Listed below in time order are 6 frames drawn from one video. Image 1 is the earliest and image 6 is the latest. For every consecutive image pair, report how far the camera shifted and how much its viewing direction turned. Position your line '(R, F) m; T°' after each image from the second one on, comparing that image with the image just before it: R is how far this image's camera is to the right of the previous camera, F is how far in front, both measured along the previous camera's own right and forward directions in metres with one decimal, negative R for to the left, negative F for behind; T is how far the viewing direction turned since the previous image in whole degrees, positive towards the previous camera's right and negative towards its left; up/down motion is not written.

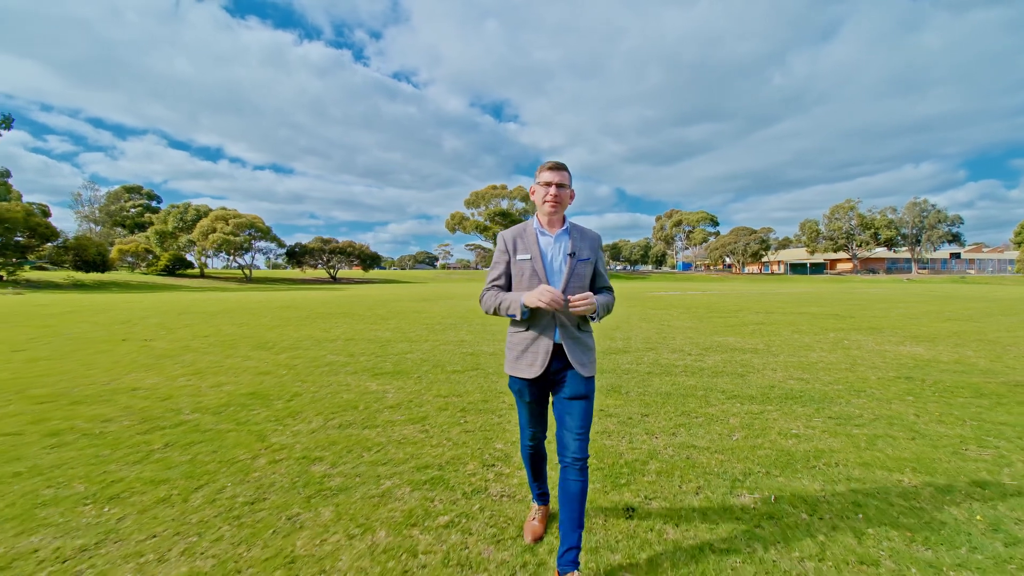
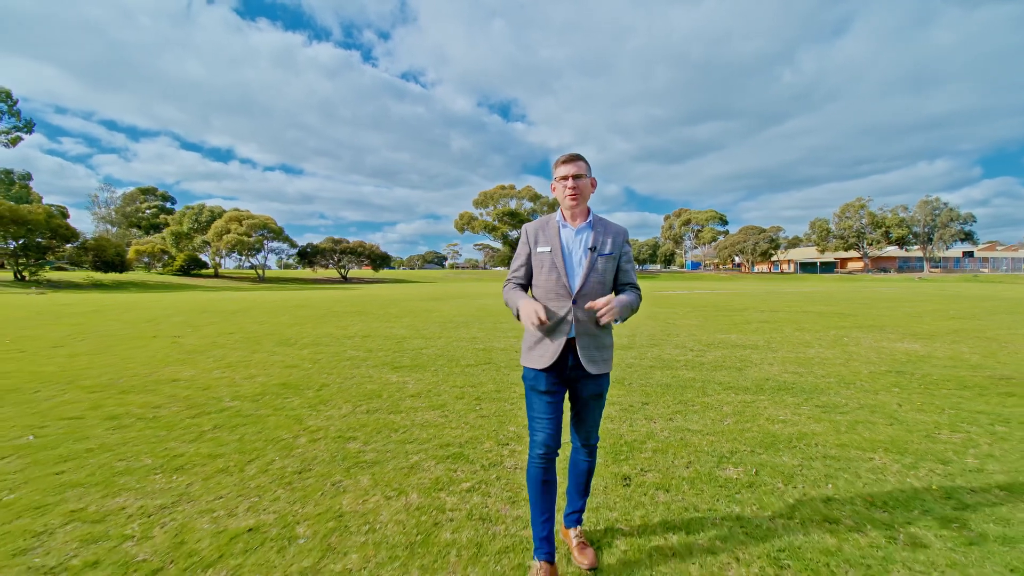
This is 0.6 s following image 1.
(0.0, -0.4) m; -1°
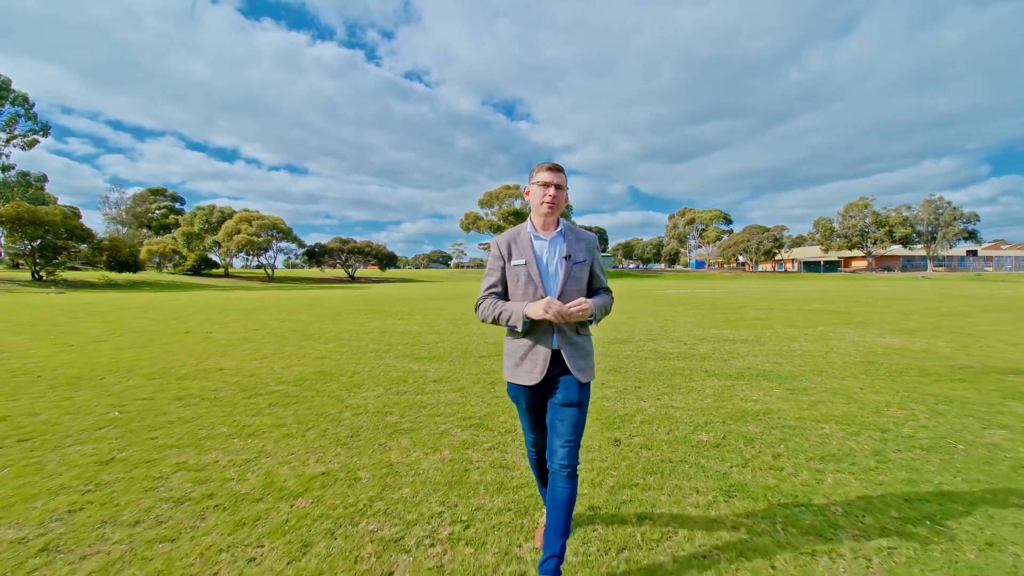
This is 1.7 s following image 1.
(-0.1, -0.6) m; 0°
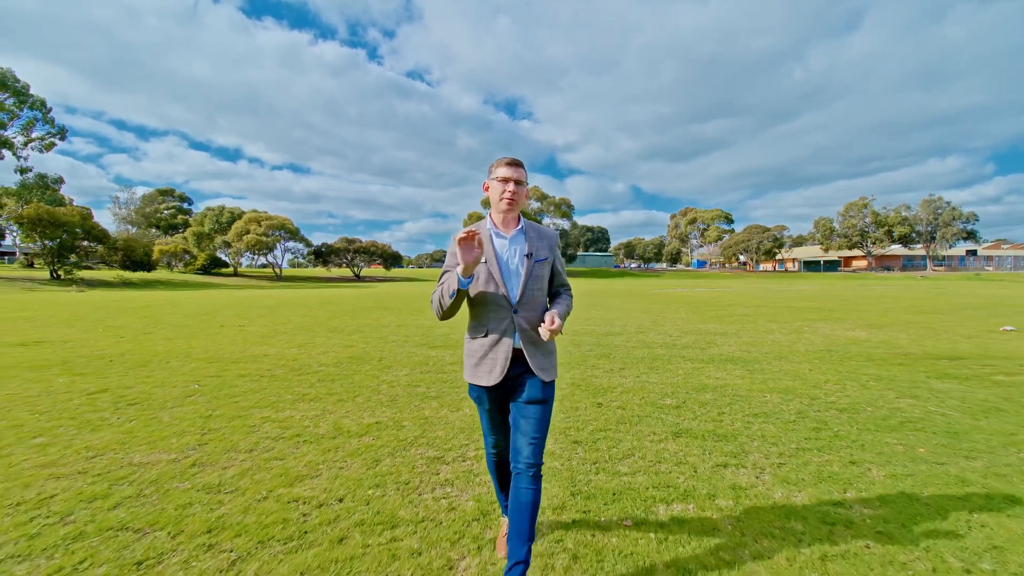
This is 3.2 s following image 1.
(0.0, -1.0) m; 0°
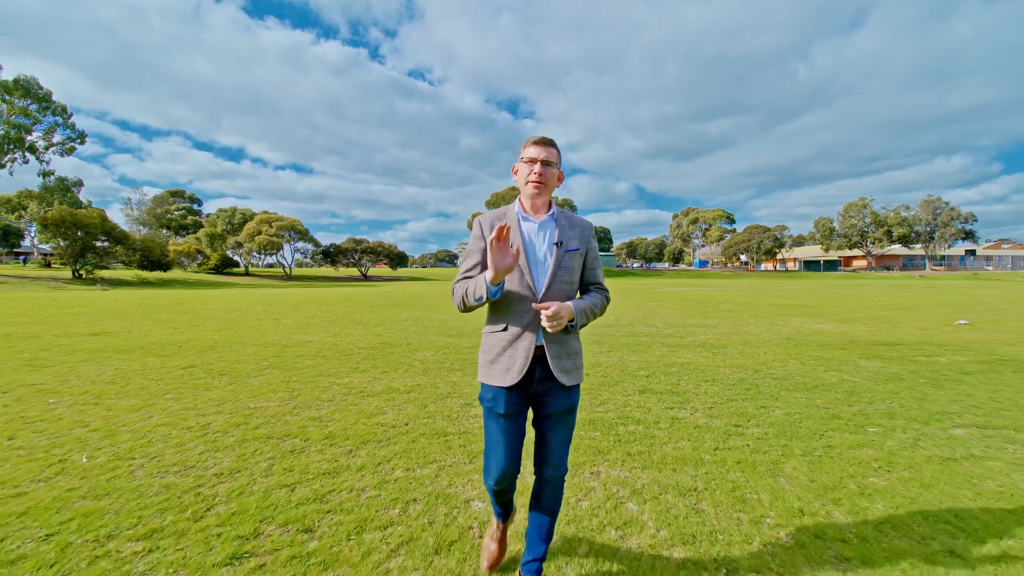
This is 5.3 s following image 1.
(-0.1, -1.3) m; 0°
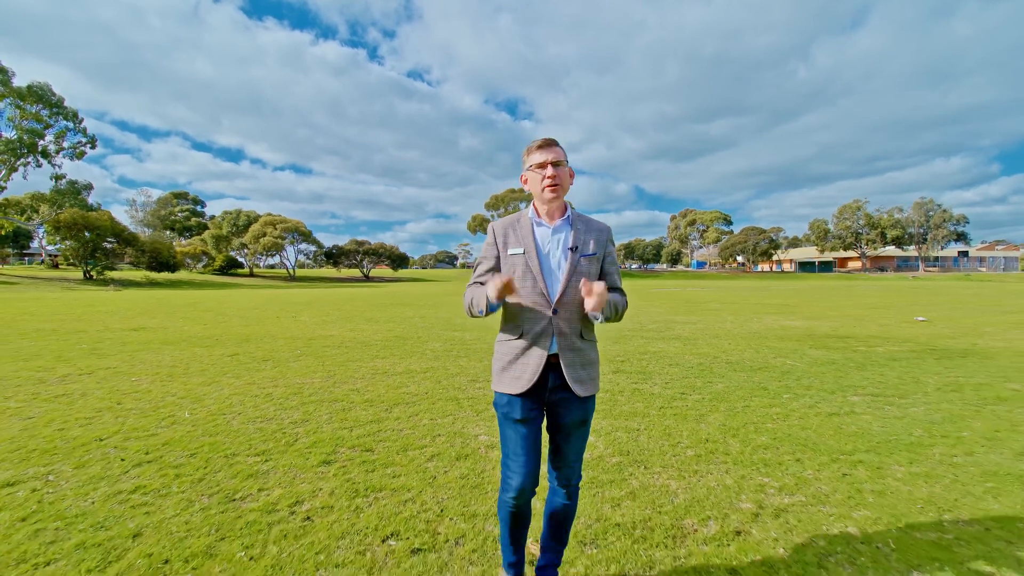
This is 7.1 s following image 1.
(0.0, -1.1) m; 0°
